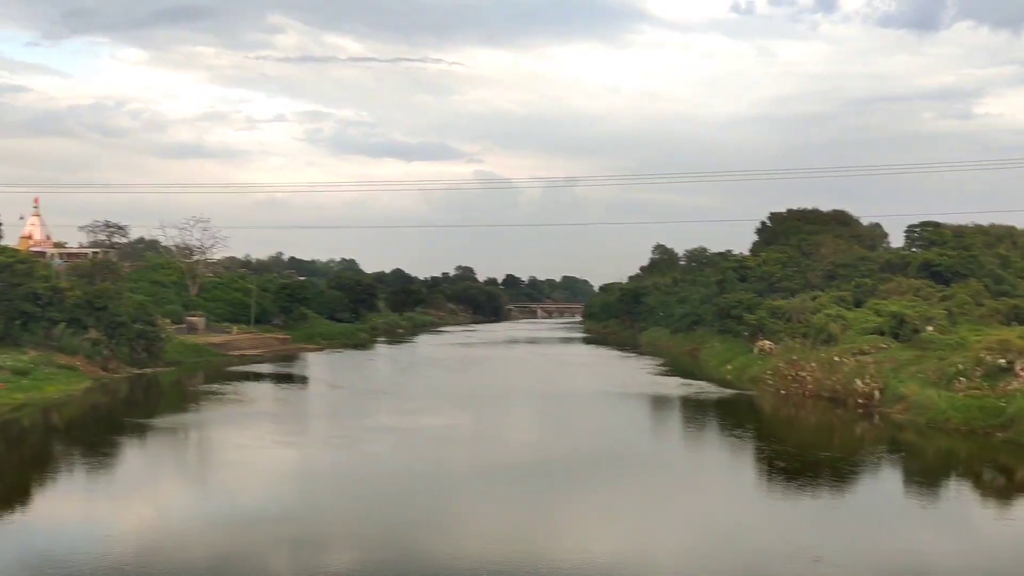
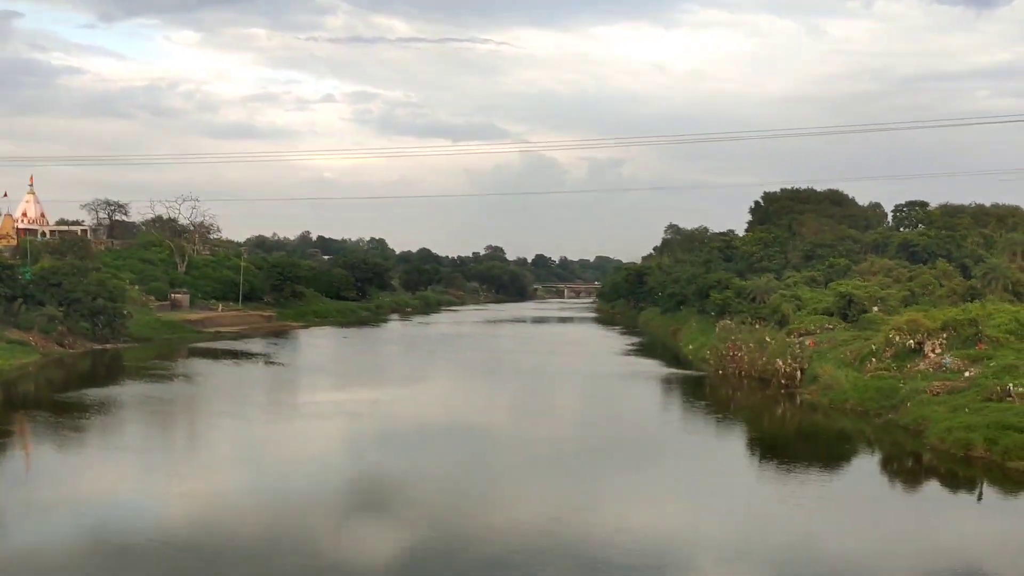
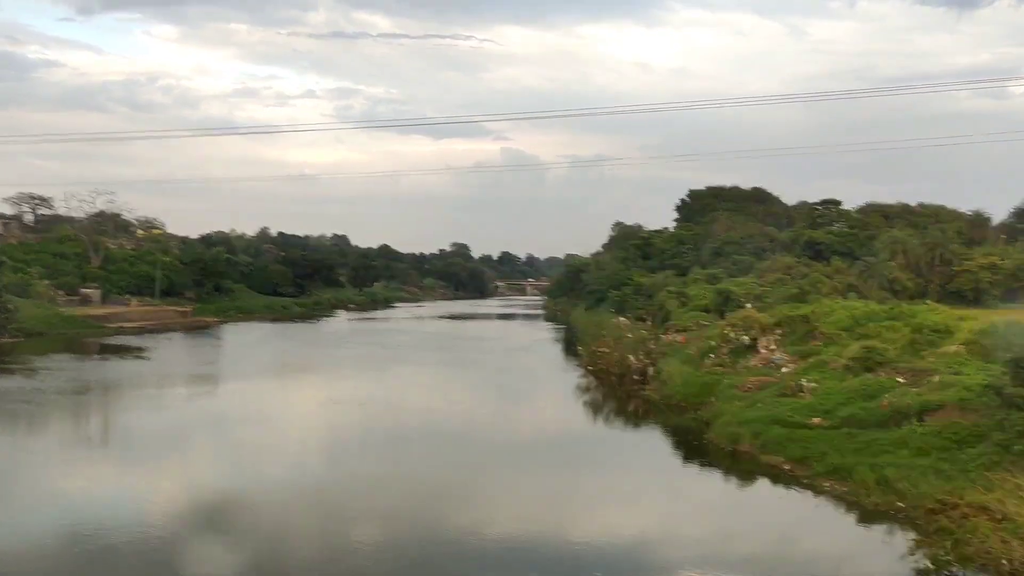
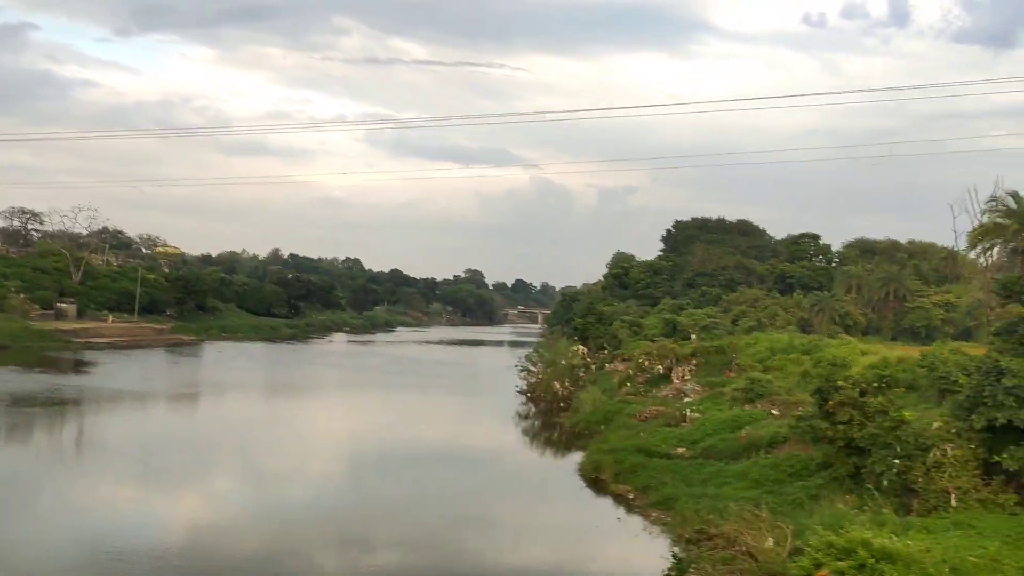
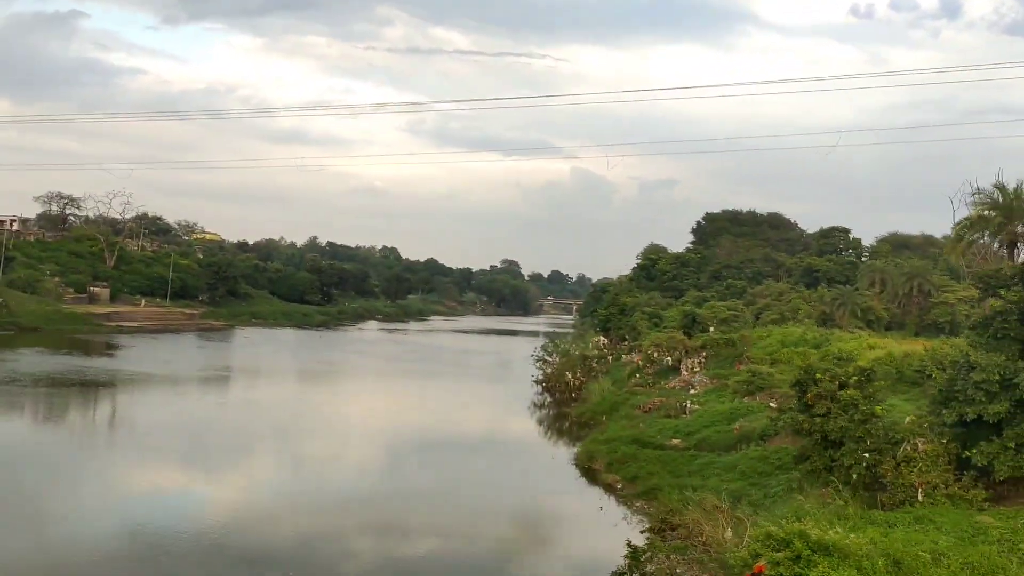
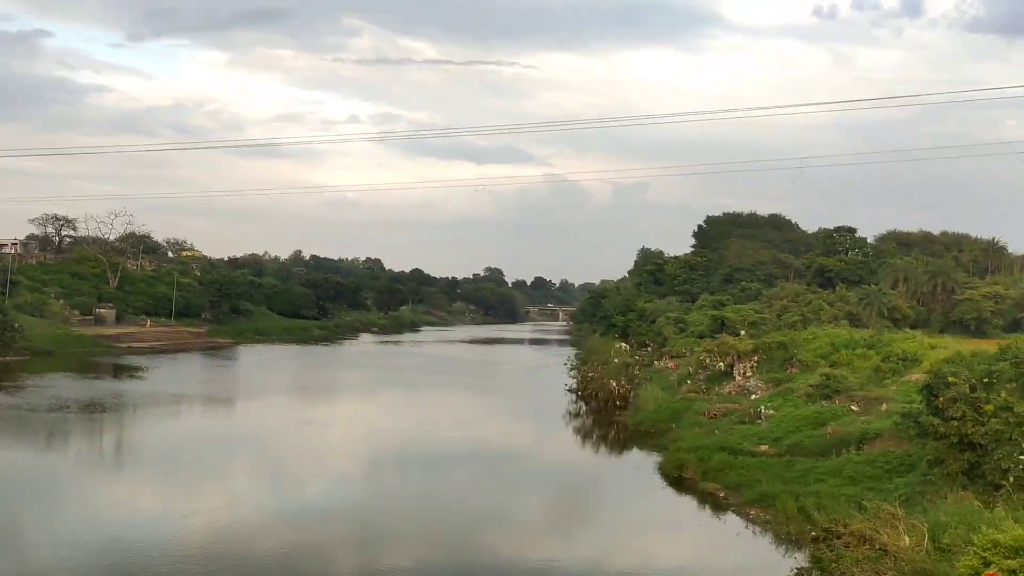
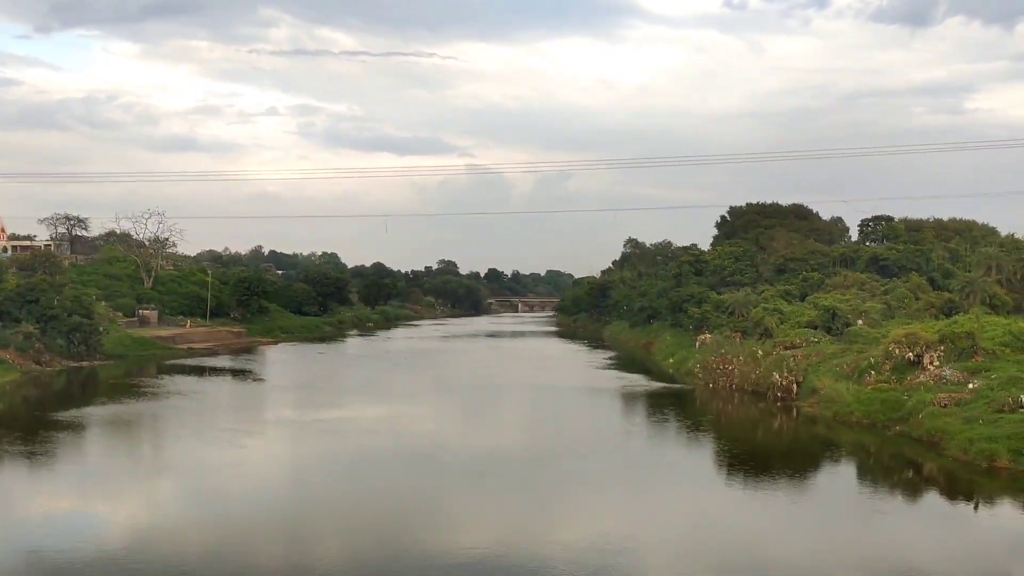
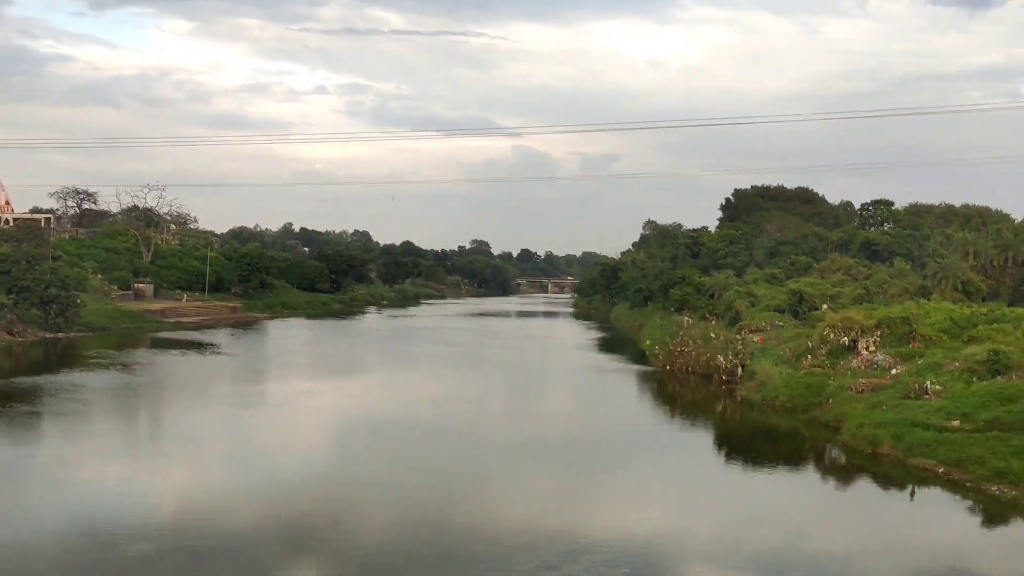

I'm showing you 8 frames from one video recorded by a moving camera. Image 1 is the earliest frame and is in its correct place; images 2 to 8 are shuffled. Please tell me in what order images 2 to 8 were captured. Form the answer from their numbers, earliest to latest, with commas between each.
7, 2, 8, 3, 6, 4, 5
